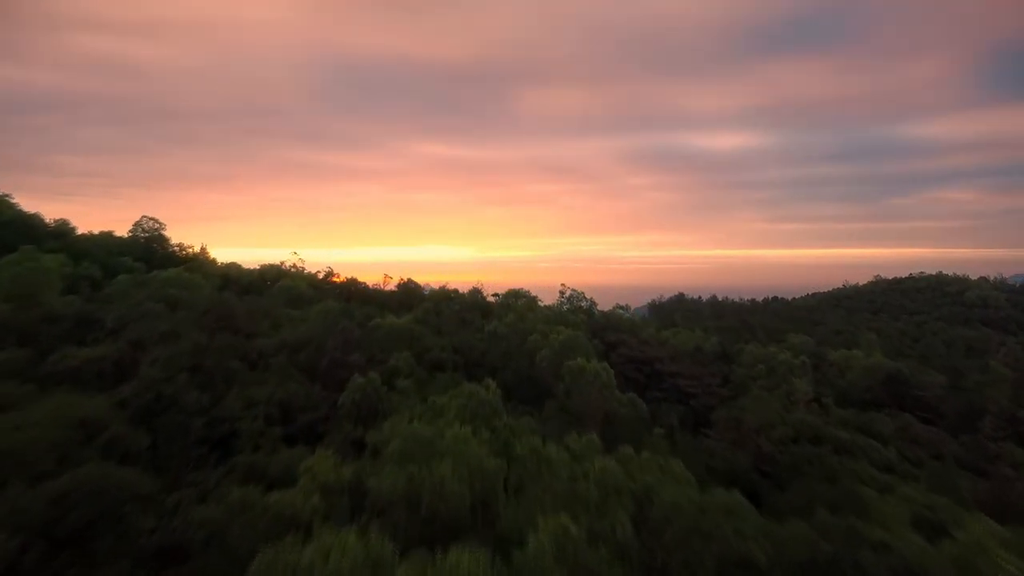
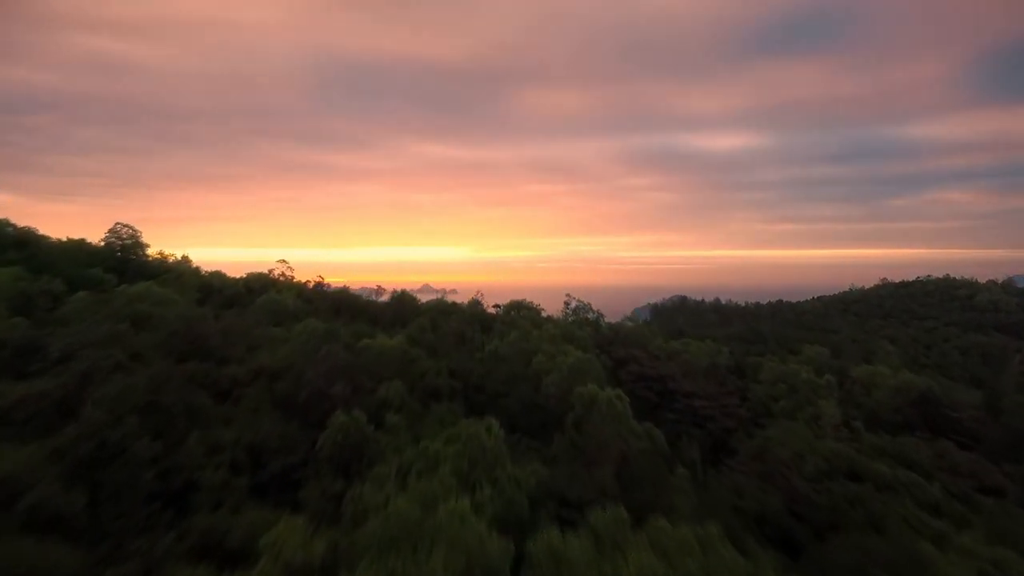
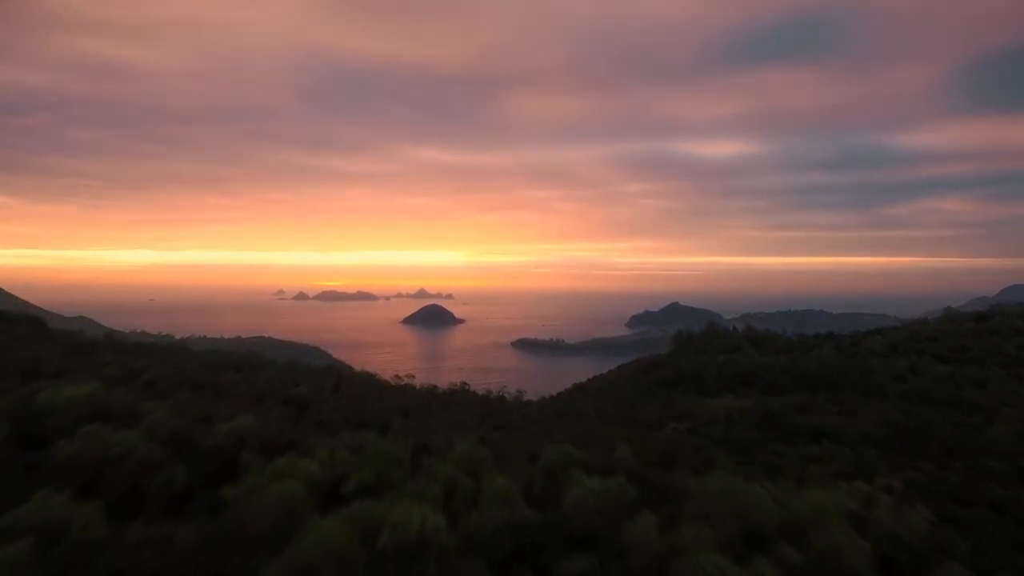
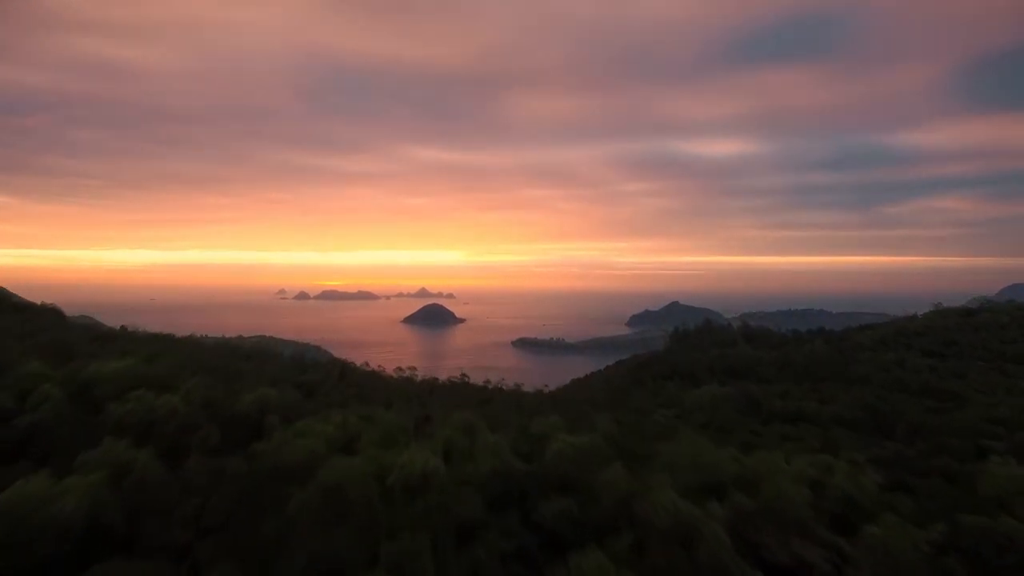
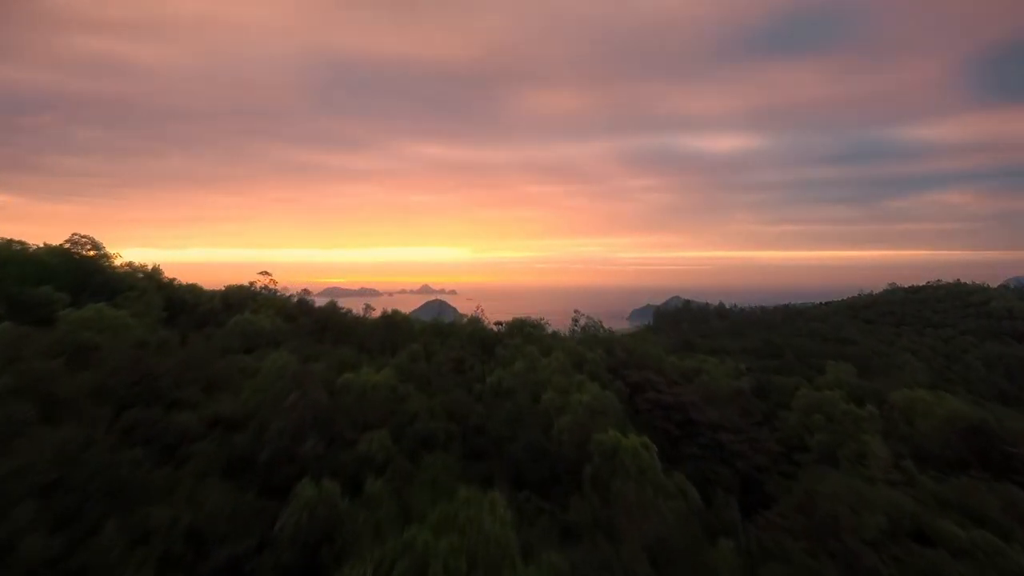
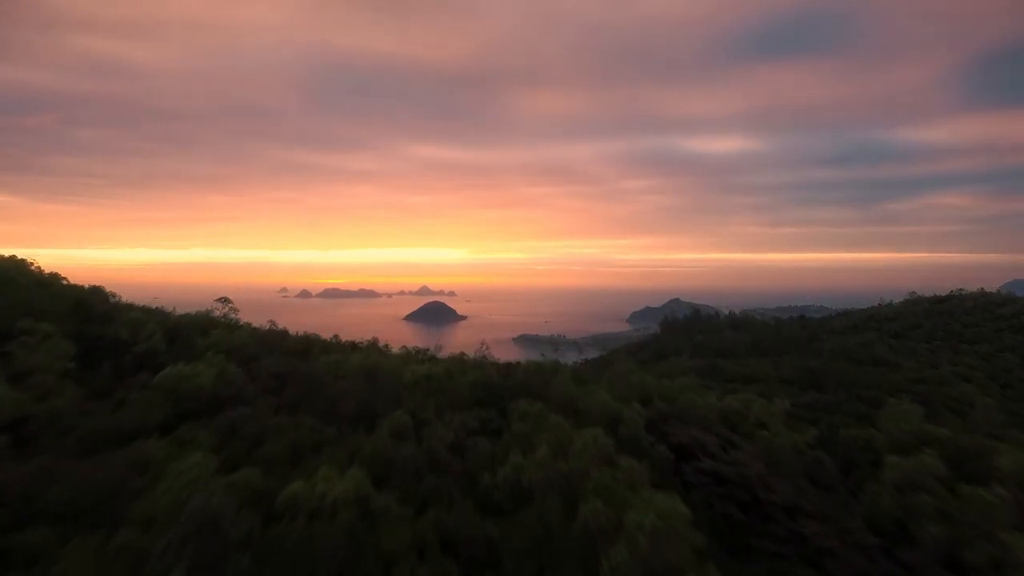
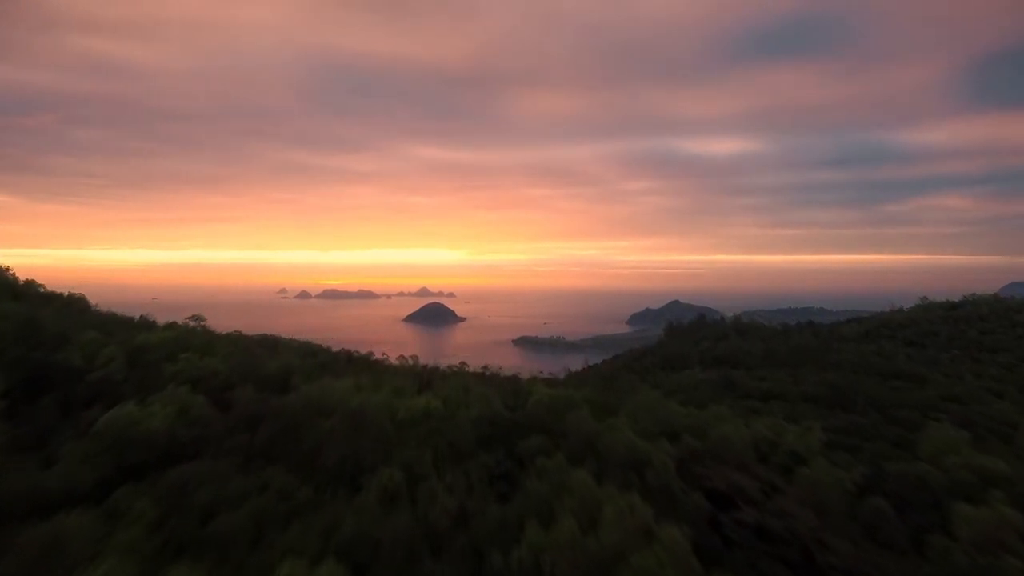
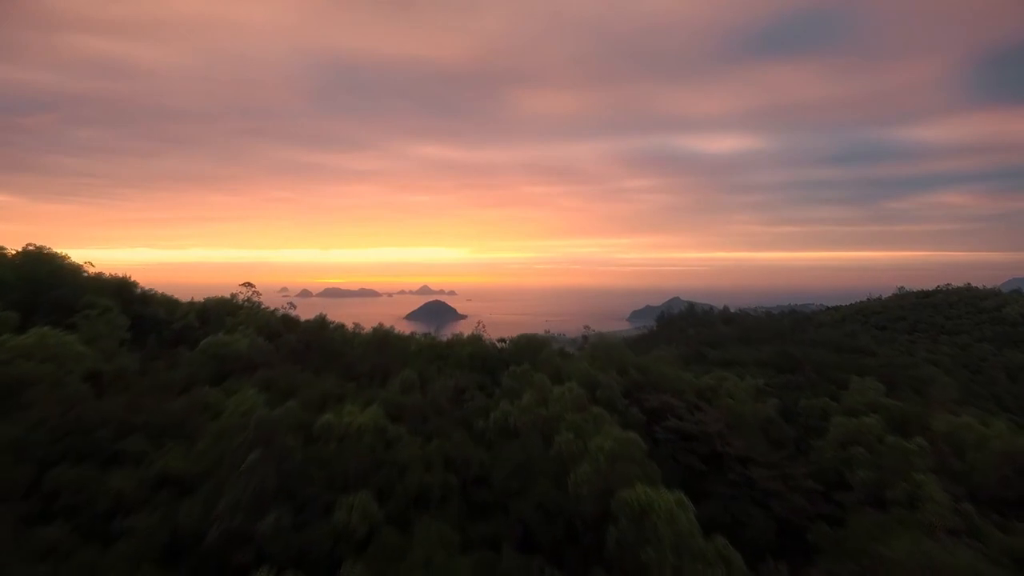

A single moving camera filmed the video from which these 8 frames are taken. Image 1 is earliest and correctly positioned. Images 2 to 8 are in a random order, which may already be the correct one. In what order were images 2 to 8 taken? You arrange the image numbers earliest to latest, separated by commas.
2, 5, 8, 6, 7, 4, 3
